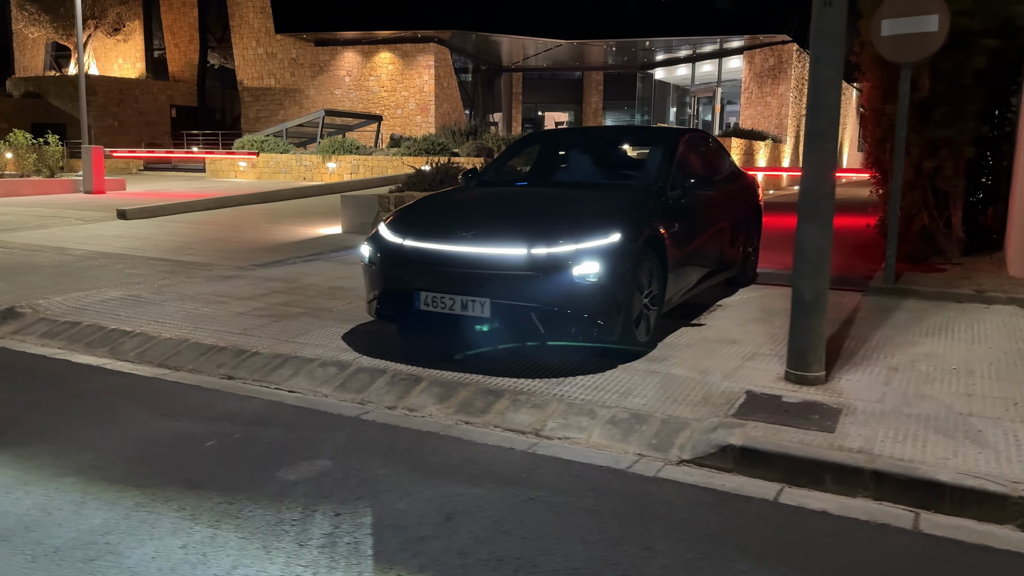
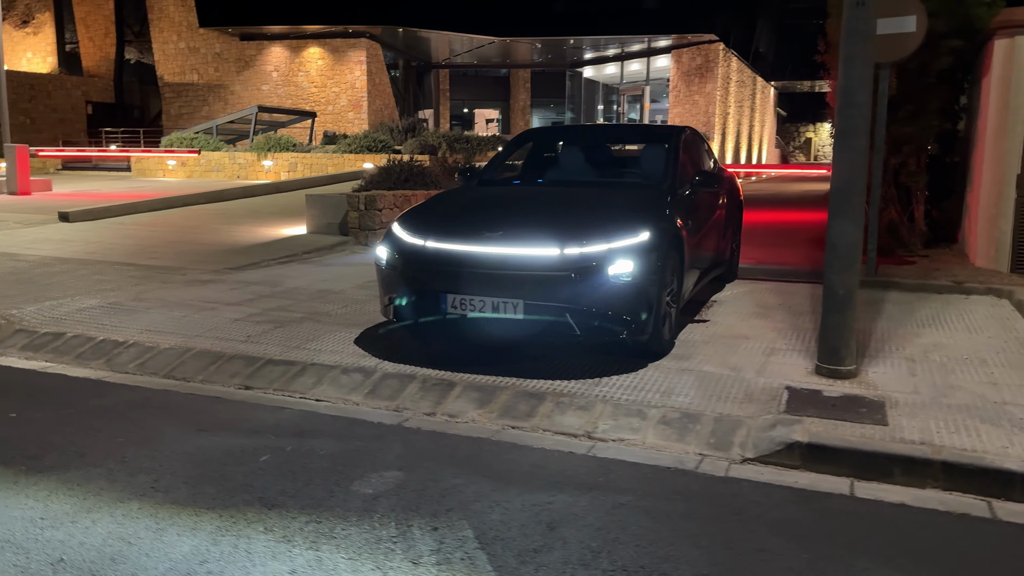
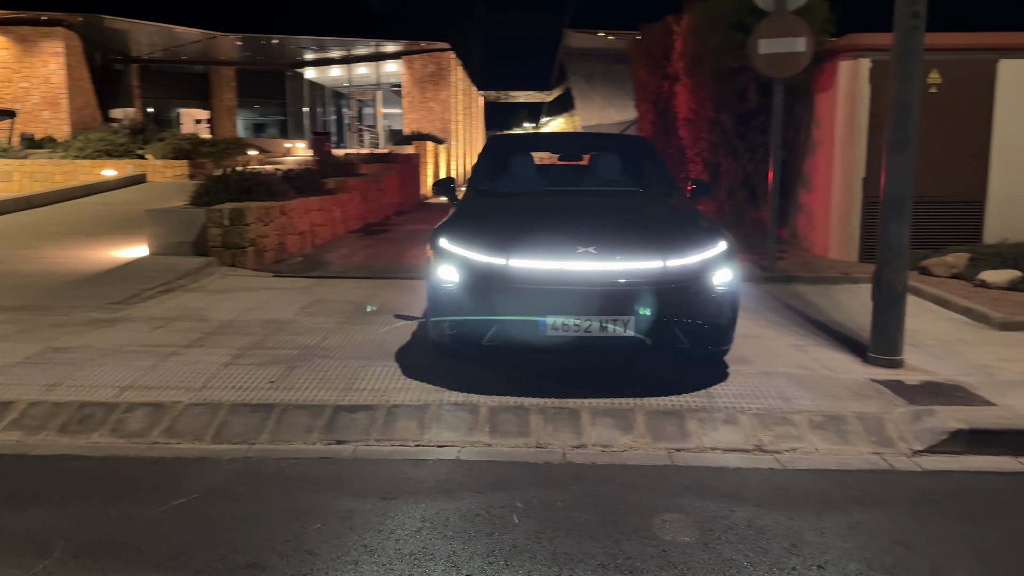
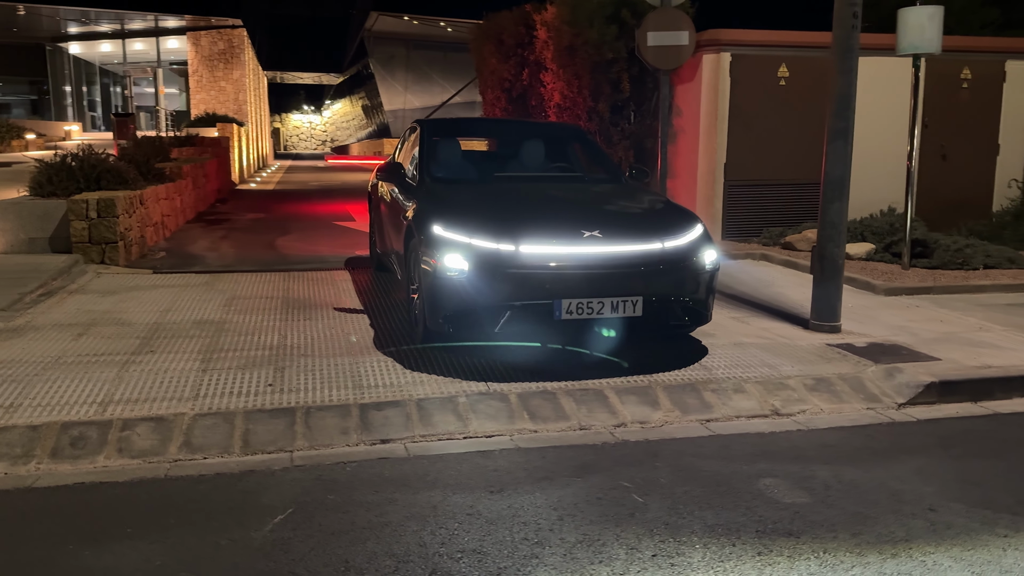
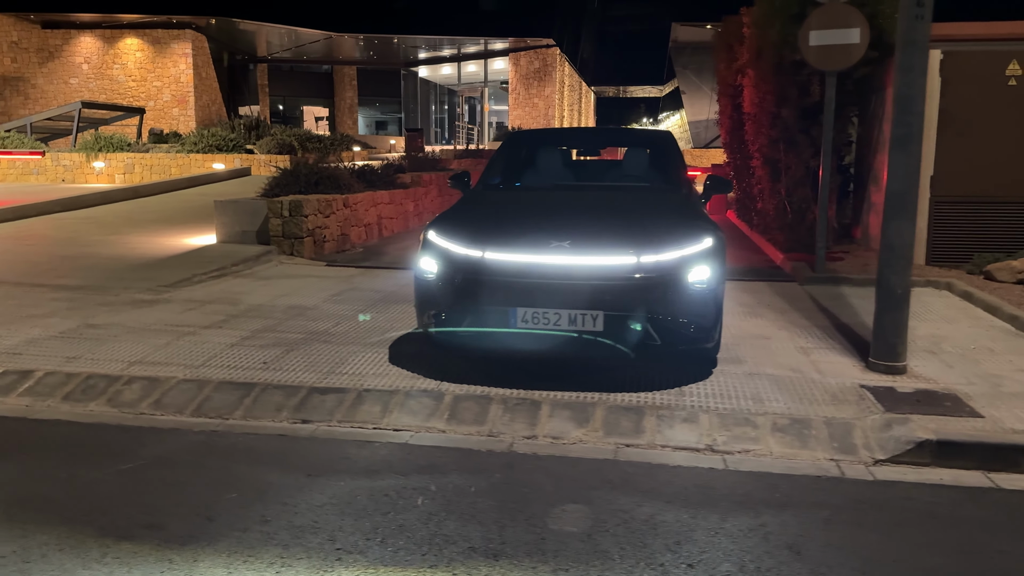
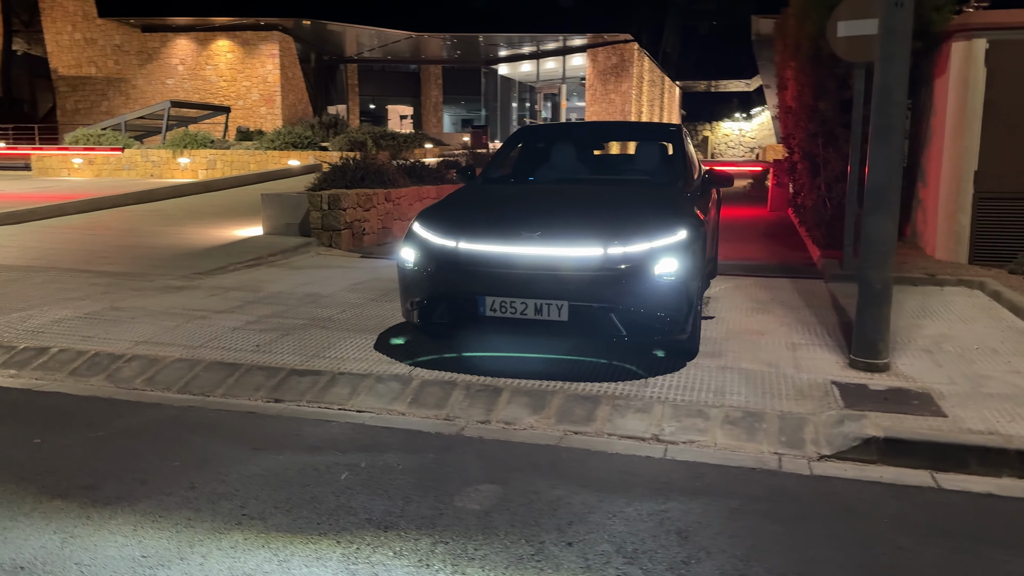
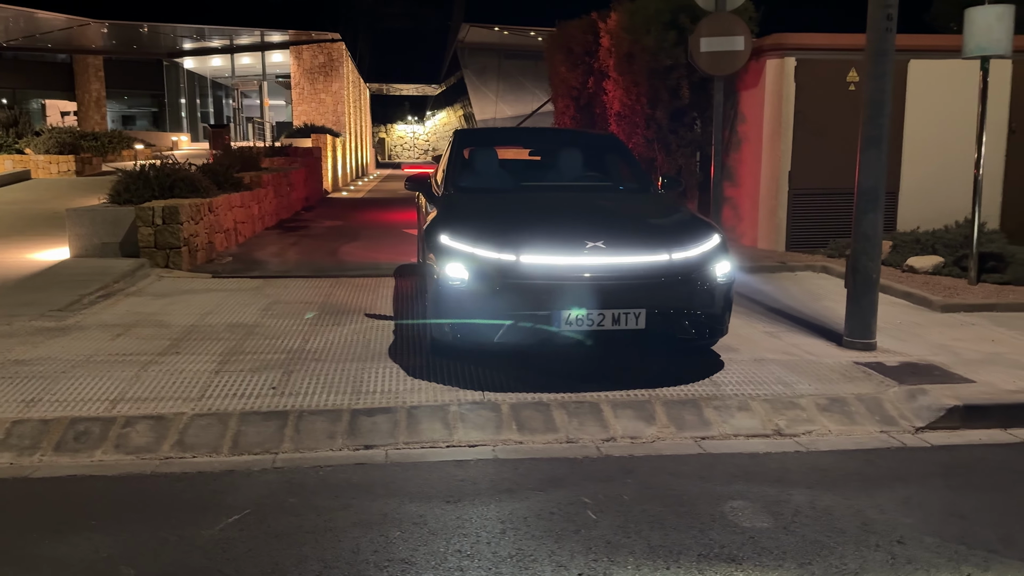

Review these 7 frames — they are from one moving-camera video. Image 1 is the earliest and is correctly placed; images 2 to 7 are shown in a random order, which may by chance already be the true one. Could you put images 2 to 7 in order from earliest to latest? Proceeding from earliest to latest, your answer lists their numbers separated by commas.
2, 6, 5, 3, 7, 4
